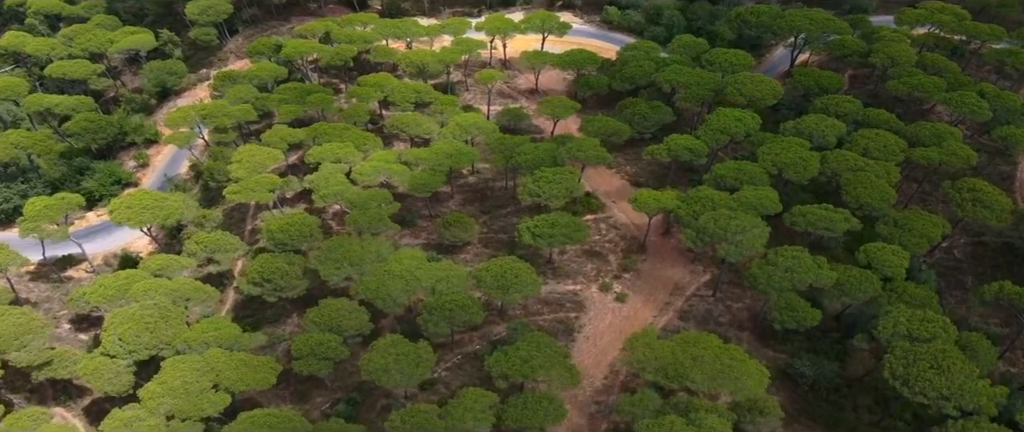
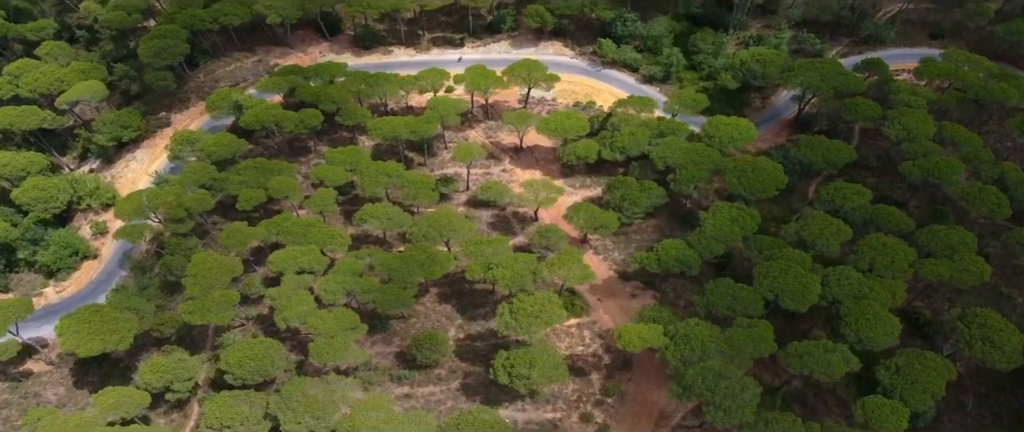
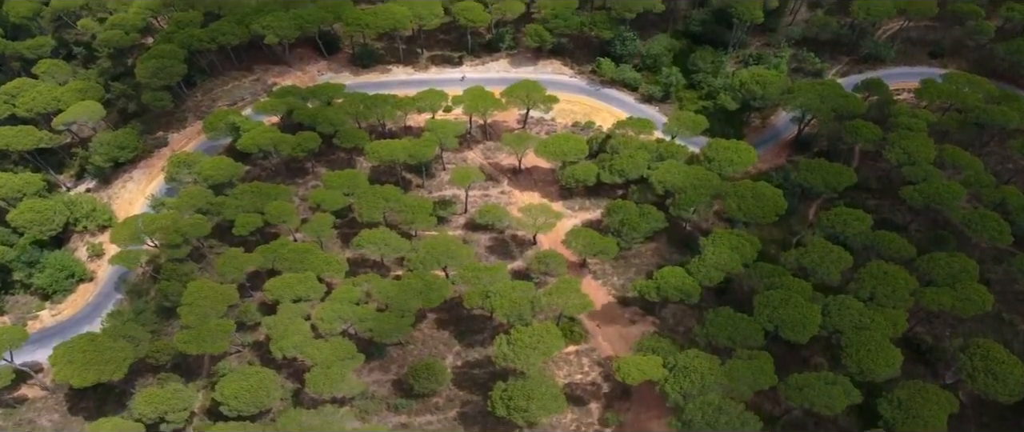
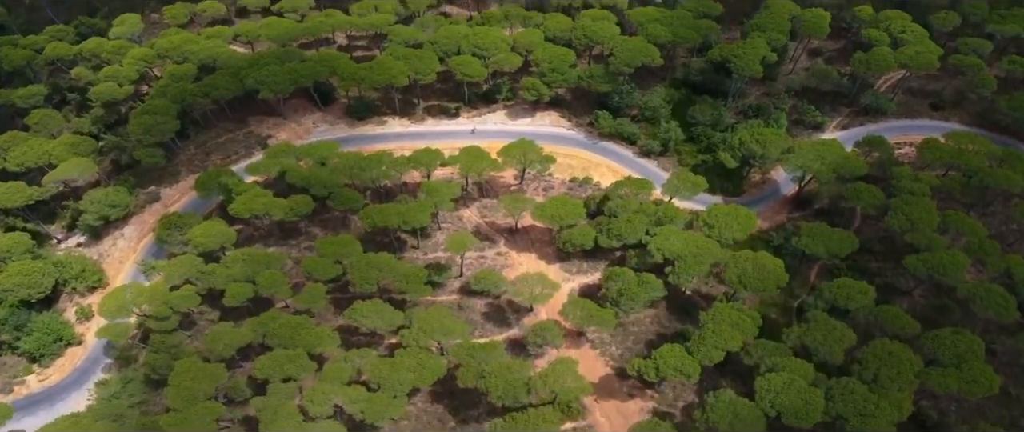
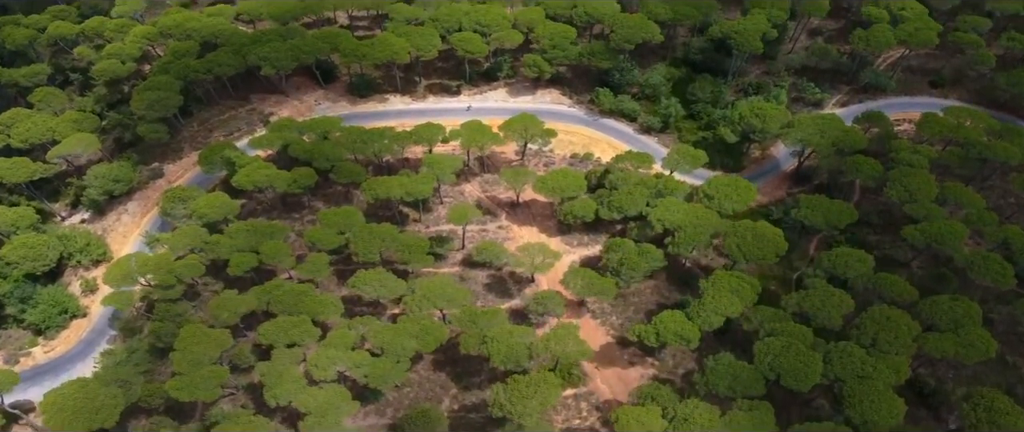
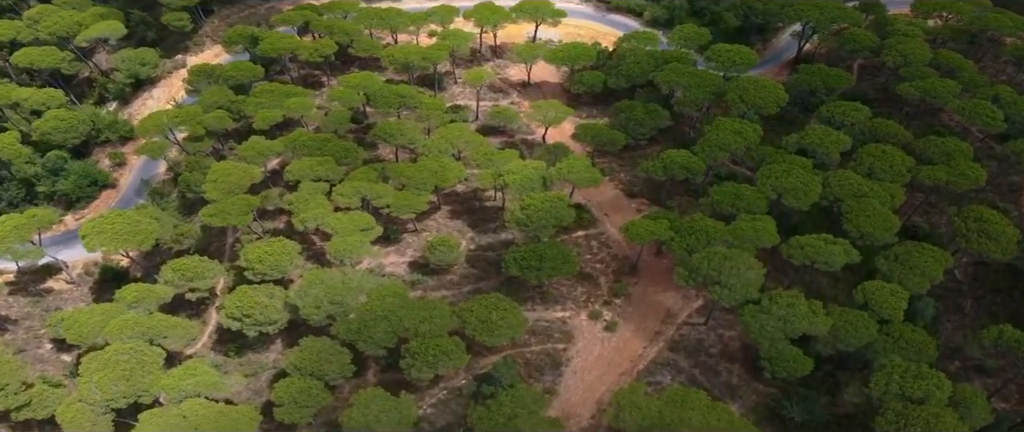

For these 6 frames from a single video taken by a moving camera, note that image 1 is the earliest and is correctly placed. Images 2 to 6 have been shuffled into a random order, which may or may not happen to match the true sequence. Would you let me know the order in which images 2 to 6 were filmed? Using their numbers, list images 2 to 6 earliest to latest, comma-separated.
6, 2, 3, 5, 4
